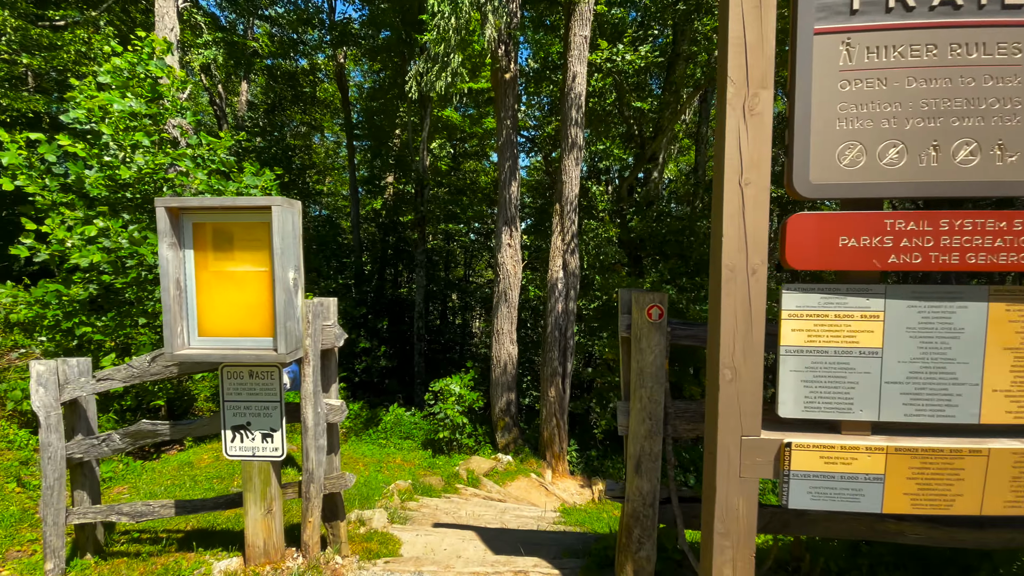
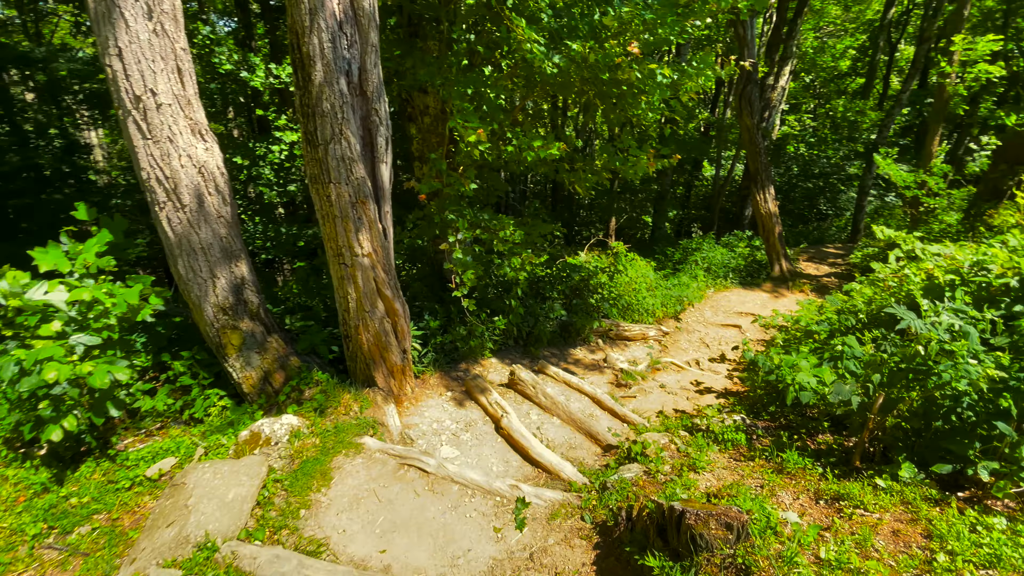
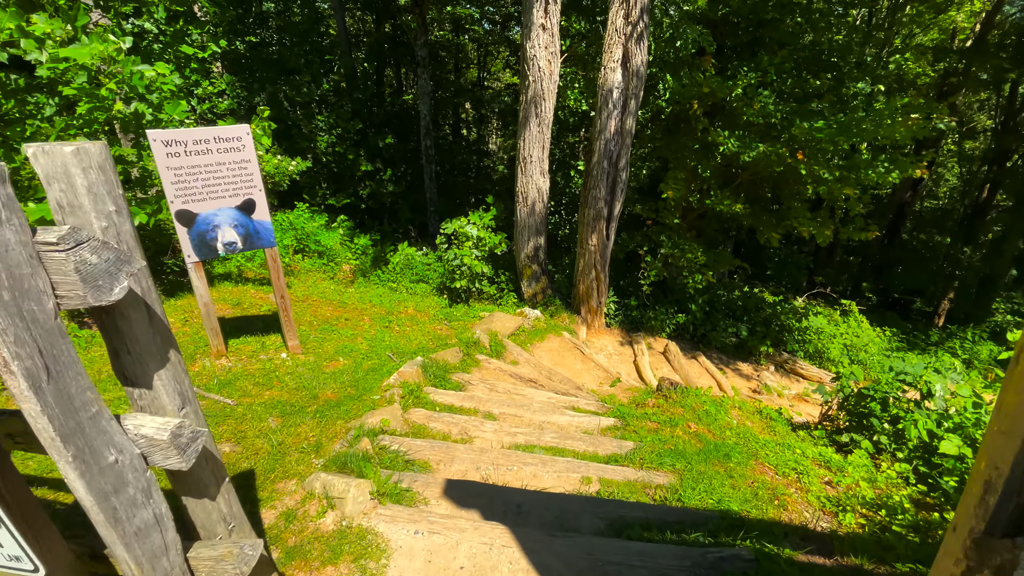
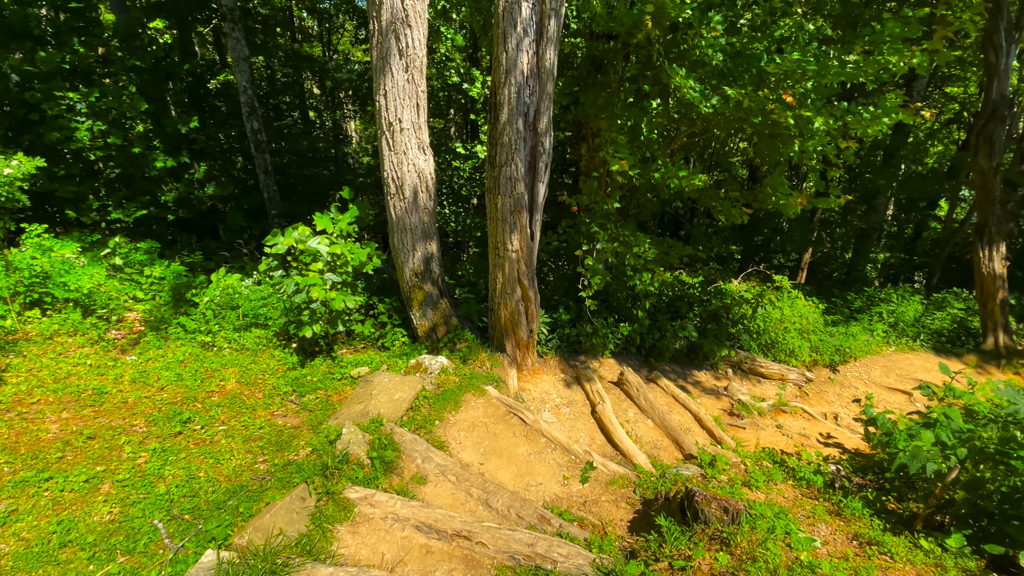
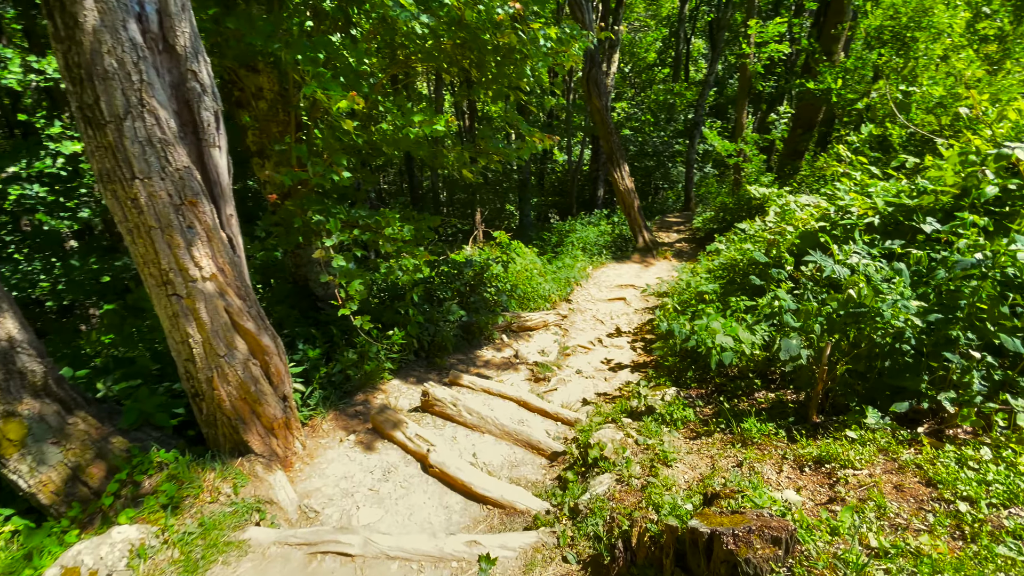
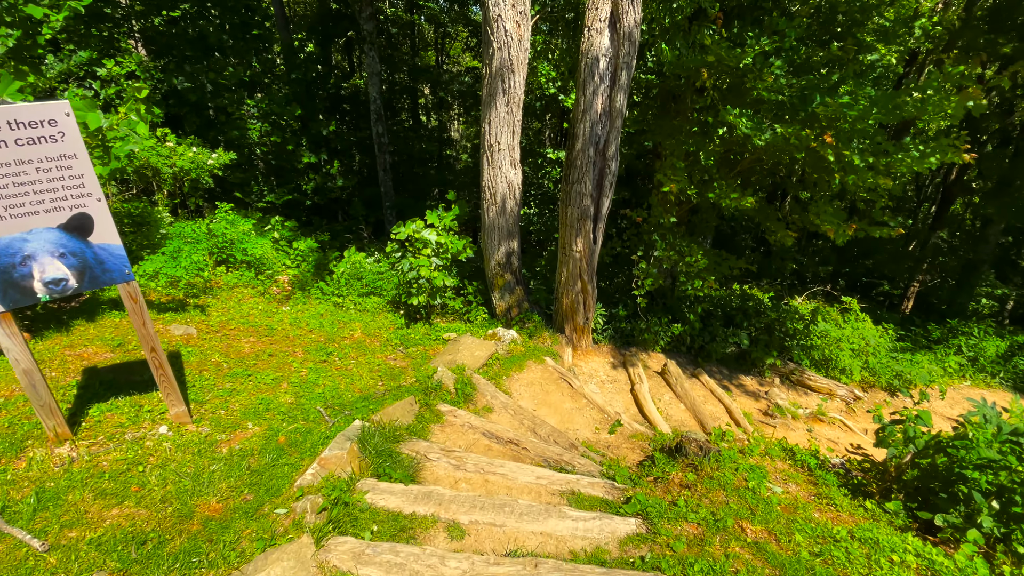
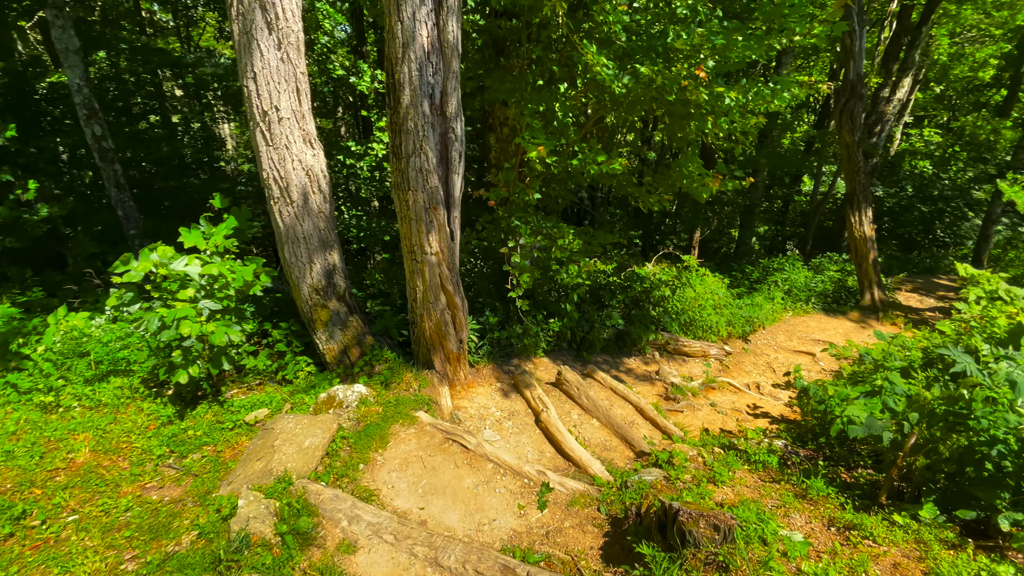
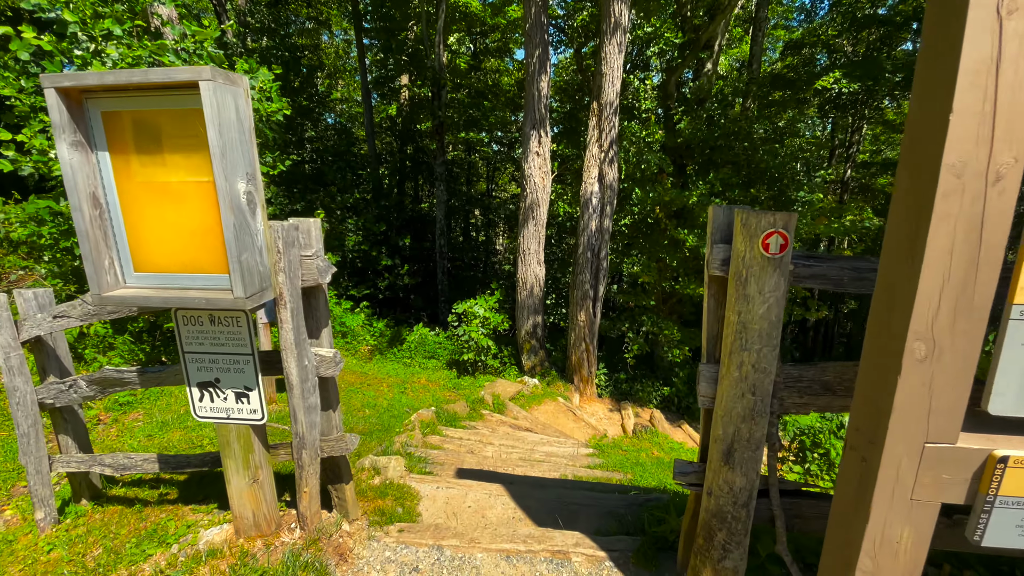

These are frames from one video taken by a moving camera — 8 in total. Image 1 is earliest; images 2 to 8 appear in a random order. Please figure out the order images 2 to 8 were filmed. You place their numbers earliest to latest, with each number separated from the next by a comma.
8, 3, 6, 4, 7, 2, 5
